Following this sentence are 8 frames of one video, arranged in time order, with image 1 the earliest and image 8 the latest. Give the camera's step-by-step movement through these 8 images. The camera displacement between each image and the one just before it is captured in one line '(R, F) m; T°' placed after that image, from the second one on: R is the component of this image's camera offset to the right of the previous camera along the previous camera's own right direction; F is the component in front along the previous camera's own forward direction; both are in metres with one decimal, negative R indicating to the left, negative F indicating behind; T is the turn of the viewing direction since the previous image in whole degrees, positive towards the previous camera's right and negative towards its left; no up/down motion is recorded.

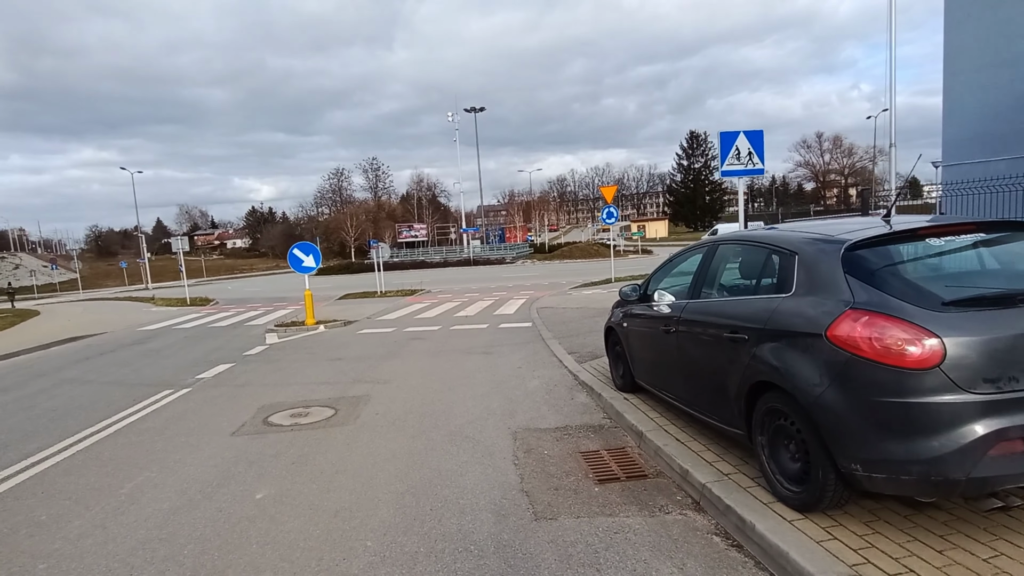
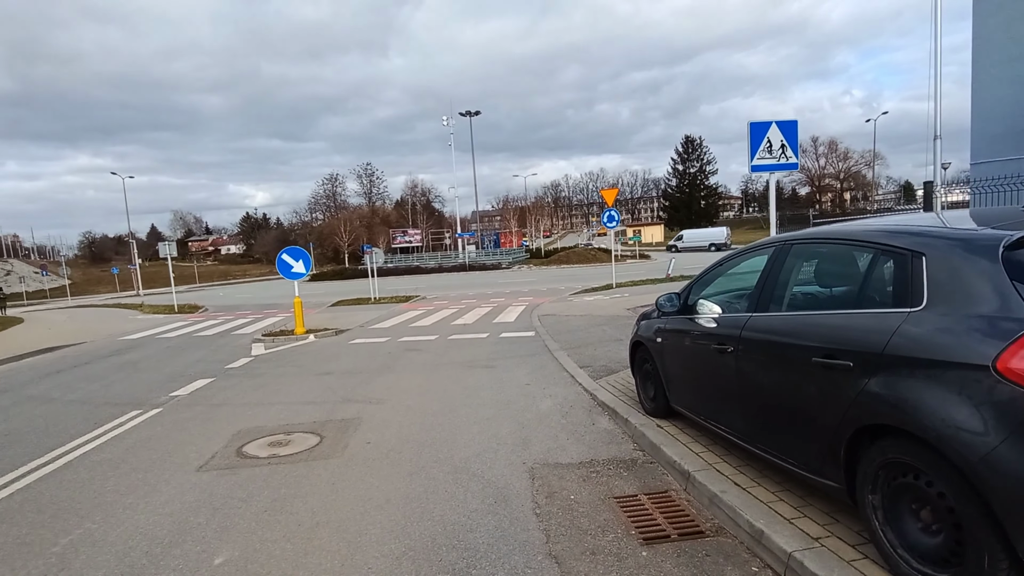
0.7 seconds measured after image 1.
(-0.1, +0.8) m; 0°
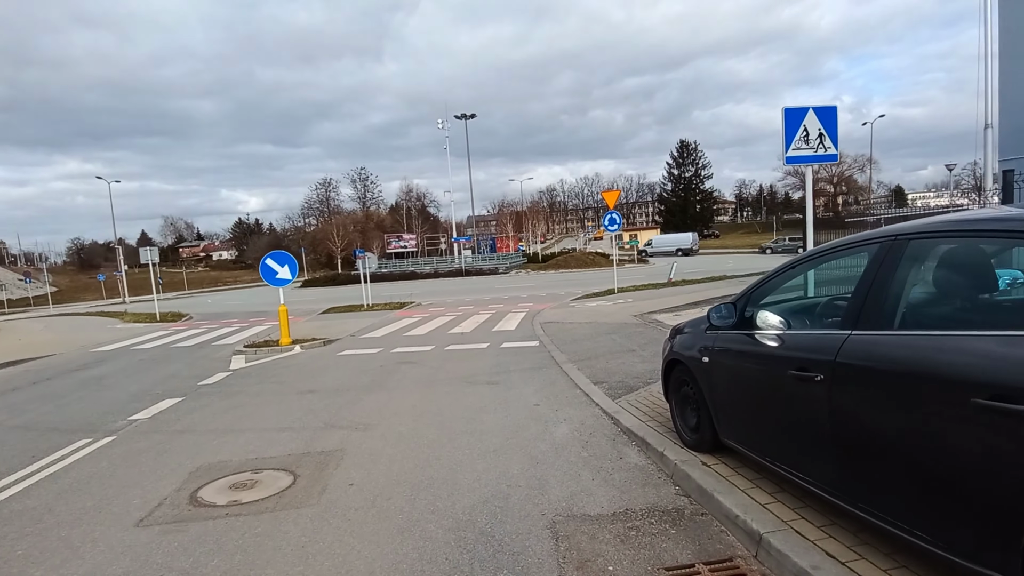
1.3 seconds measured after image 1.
(-0.1, +0.9) m; +1°
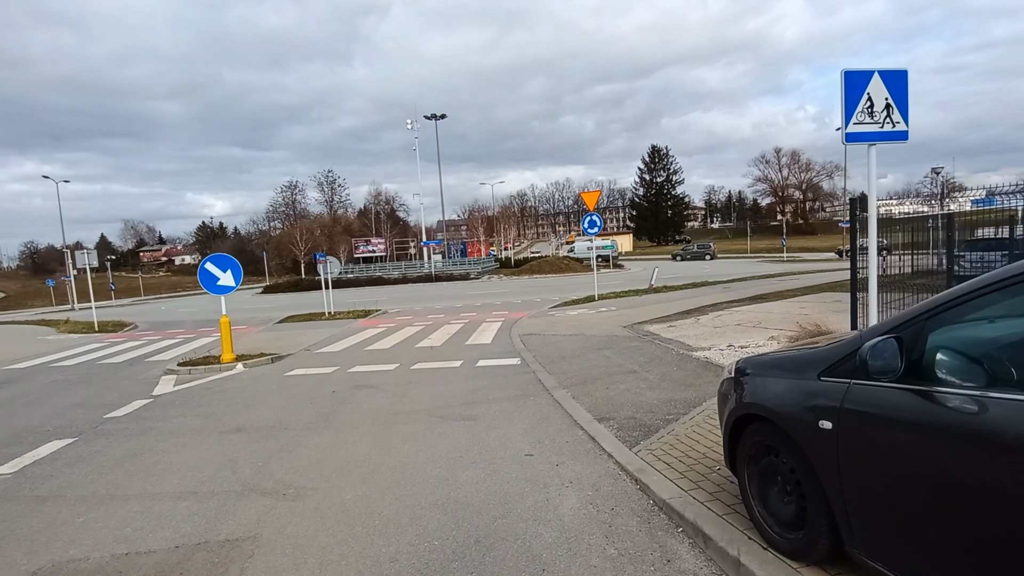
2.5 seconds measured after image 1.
(-0.1, +1.5) m; +3°
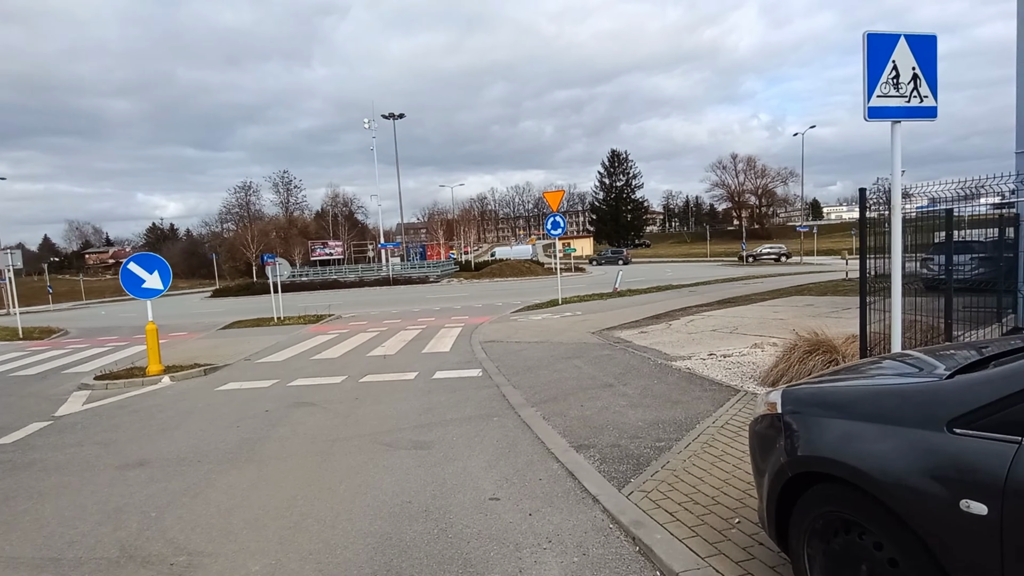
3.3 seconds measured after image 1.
(0.0, +0.9) m; +4°
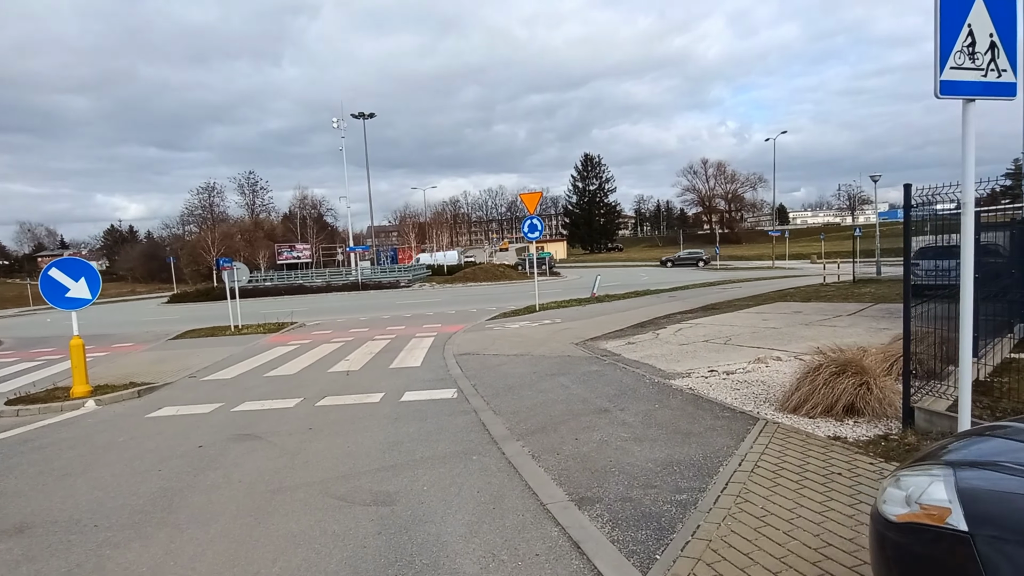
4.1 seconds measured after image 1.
(-0.1, +1.0) m; +3°
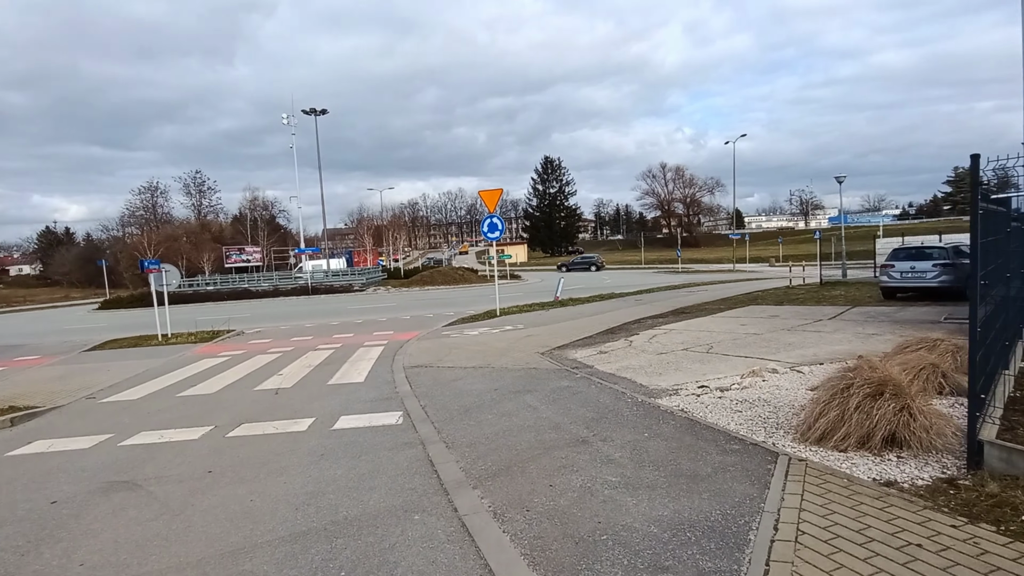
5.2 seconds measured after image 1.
(0.0, +1.2) m; +4°
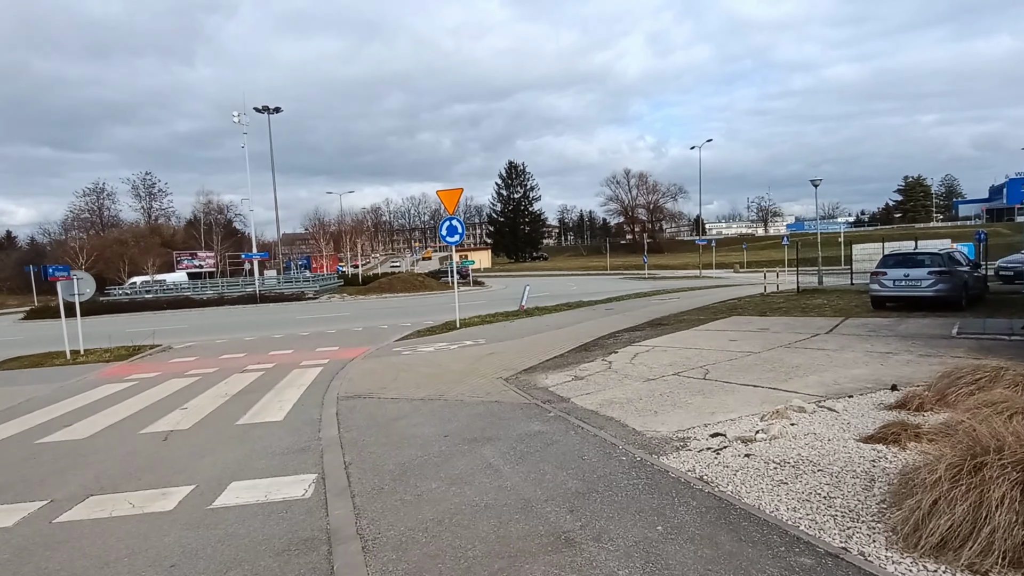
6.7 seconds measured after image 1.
(+0.1, +1.7) m; +3°
